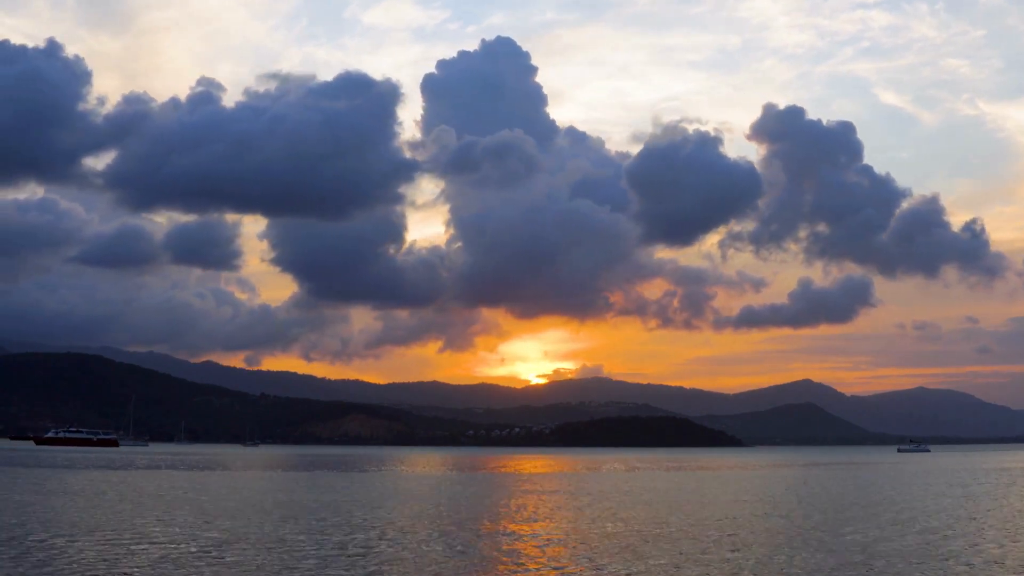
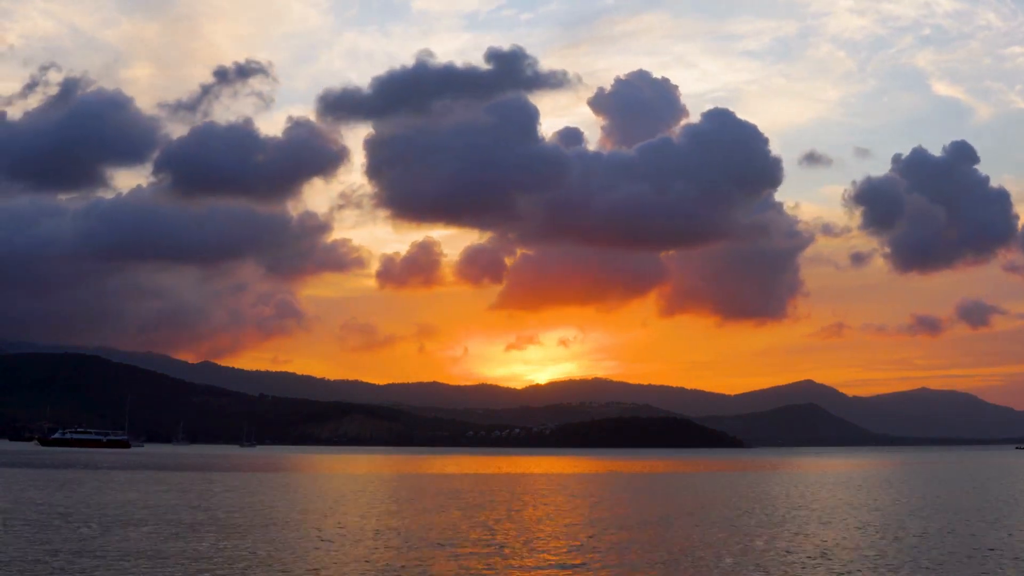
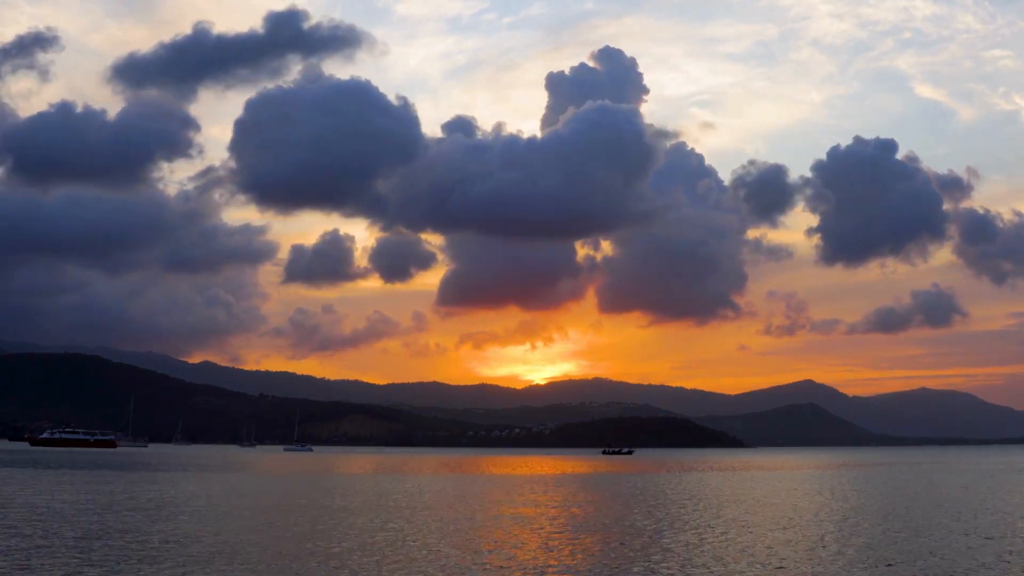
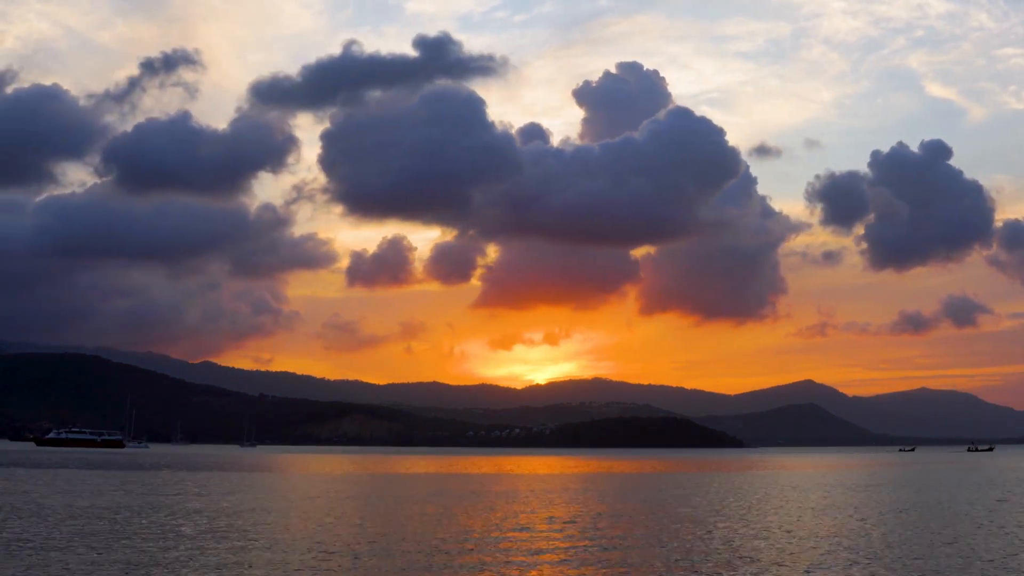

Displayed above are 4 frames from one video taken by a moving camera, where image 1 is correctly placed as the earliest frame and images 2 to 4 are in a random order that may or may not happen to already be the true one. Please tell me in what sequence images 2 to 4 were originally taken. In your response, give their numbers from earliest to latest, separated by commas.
3, 4, 2
